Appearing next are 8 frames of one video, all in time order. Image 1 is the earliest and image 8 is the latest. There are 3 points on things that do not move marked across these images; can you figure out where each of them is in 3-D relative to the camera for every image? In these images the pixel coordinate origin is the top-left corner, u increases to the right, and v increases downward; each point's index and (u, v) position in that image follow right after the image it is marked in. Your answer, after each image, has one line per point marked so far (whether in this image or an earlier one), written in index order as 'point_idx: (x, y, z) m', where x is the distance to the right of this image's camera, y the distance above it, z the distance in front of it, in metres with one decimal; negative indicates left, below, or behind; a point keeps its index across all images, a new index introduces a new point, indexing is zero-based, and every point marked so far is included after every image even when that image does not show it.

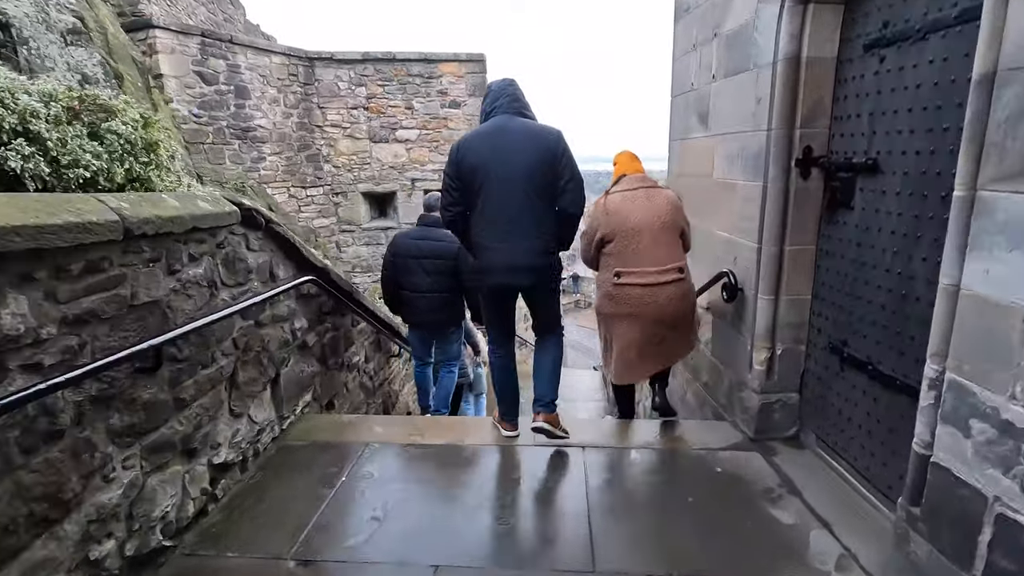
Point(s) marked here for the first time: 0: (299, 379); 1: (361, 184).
0: (-0.7, -0.3, +1.7) m
1: (-1.5, +1.0, +5.3) m
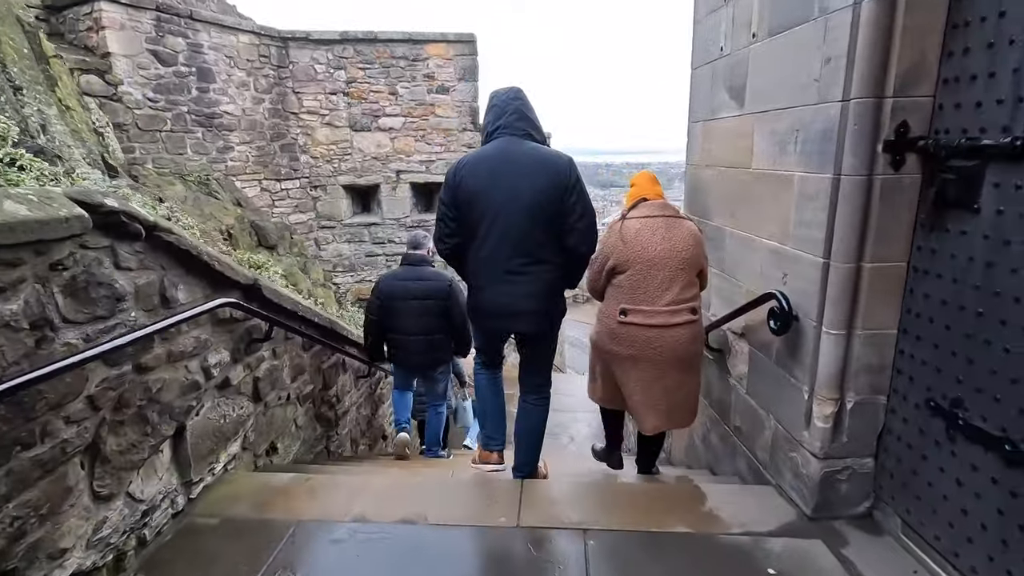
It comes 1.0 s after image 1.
0: (-0.7, -0.3, +1.3) m
1: (-1.5, +1.0, +4.9) m
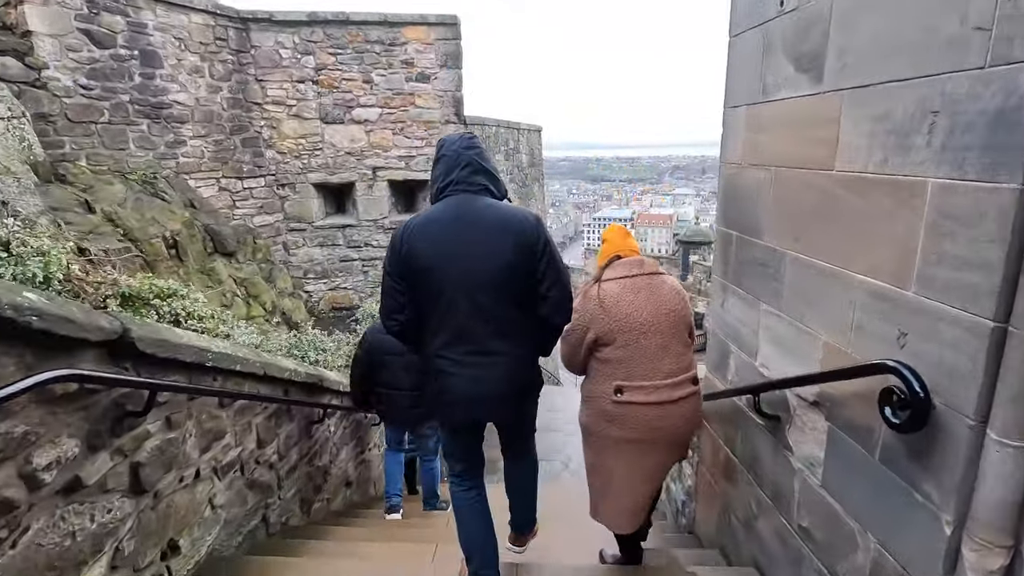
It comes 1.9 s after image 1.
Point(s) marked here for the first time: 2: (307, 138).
0: (-0.8, -0.5, +0.9) m
1: (-1.6, +0.9, +4.4) m
2: (-1.7, +1.2, +4.3) m
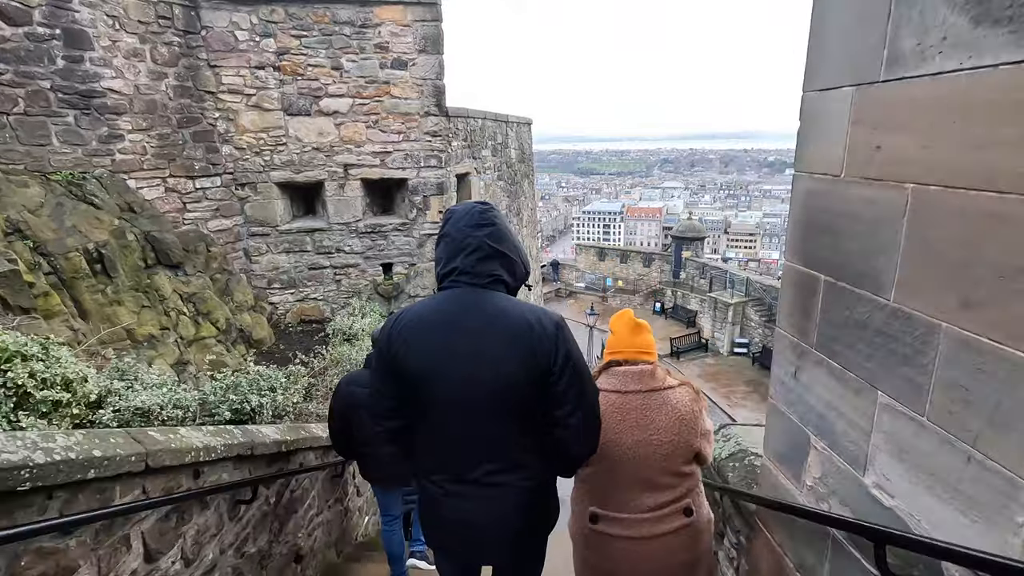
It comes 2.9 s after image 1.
0: (-0.8, -0.6, +0.5) m
1: (-1.7, +0.9, +3.9) m
2: (-1.7, +1.1, +3.8) m
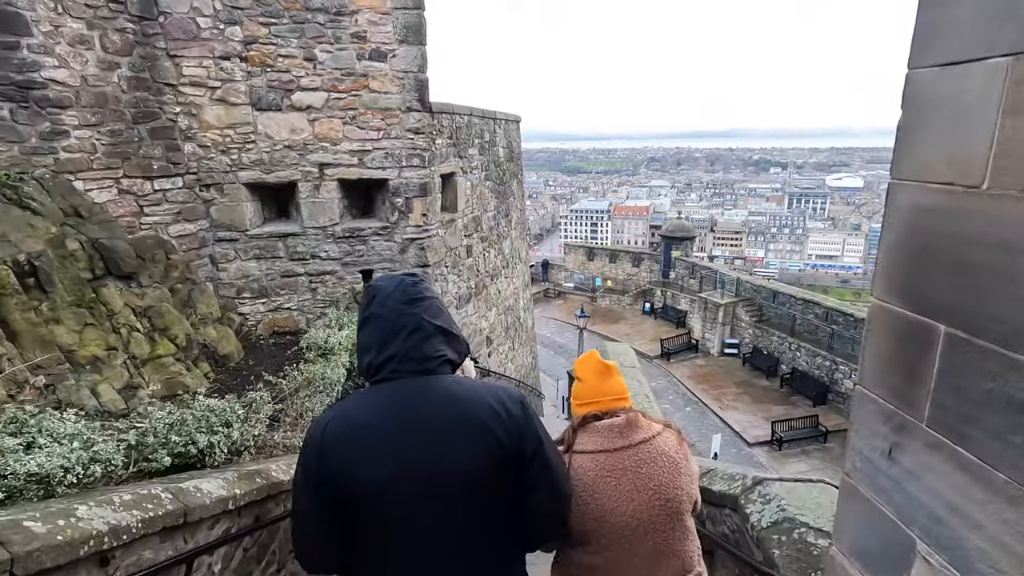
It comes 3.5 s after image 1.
0: (-0.8, -0.7, +0.2) m
1: (-1.8, +0.8, +3.6) m
2: (-1.8, +1.1, +3.5) m
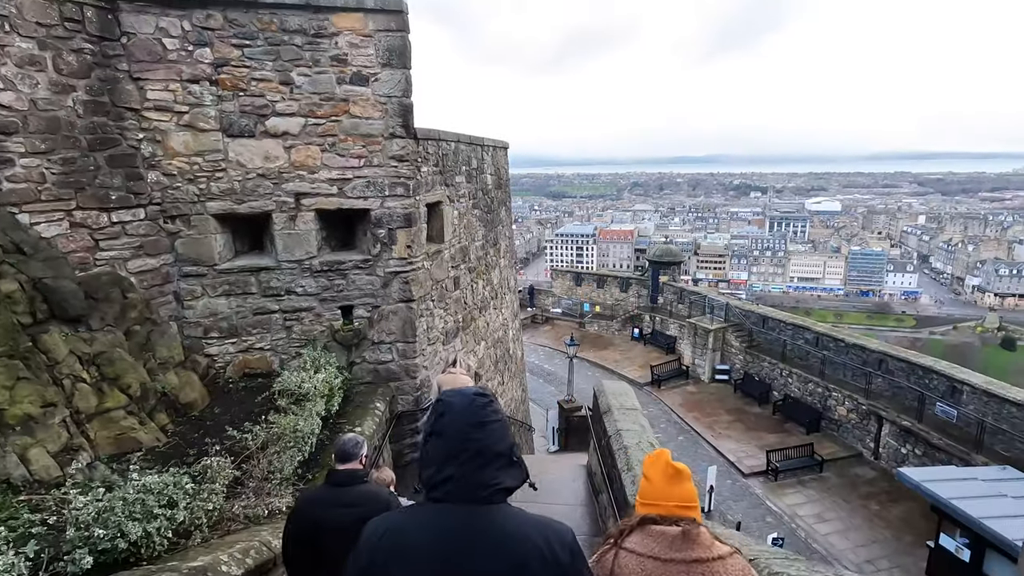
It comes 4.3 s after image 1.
0: (-0.7, -0.7, -0.1) m
1: (-1.9, +0.5, +3.4) m
2: (-1.9, +0.8, +3.3) m
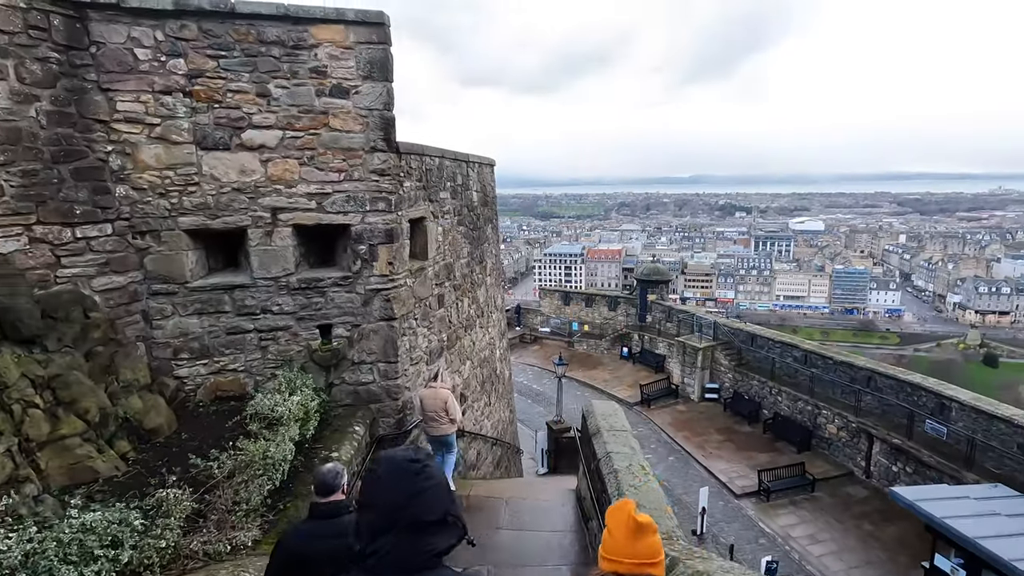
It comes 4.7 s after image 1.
0: (-0.8, -0.7, -0.3) m
1: (-2.0, +0.4, +3.2) m
2: (-2.0, +0.7, +3.2) m
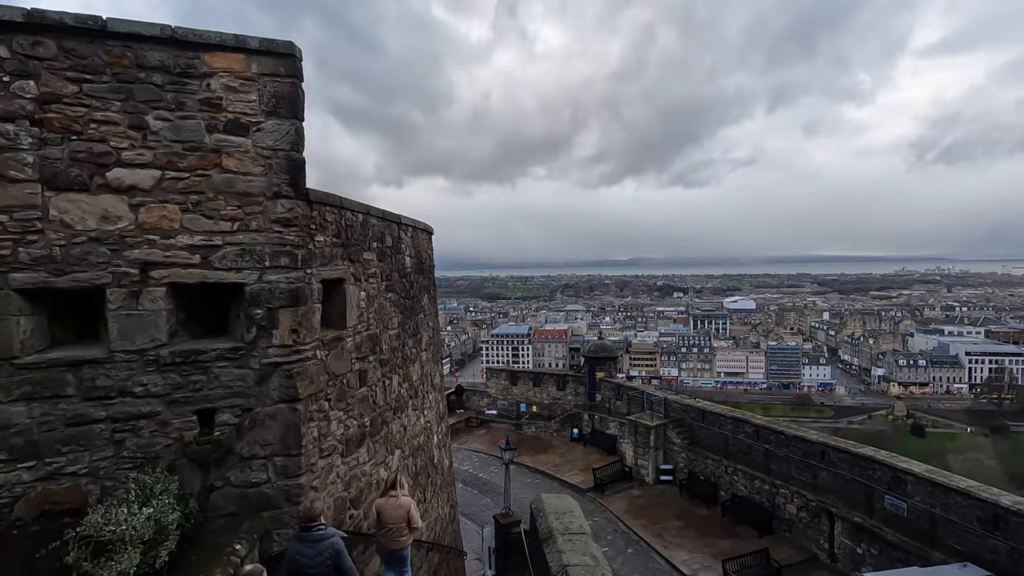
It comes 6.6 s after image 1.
0: (-0.8, -0.5, -1.0) m
1: (-2.3, +0.1, +2.5) m
2: (-2.3, +0.4, +2.5) m
